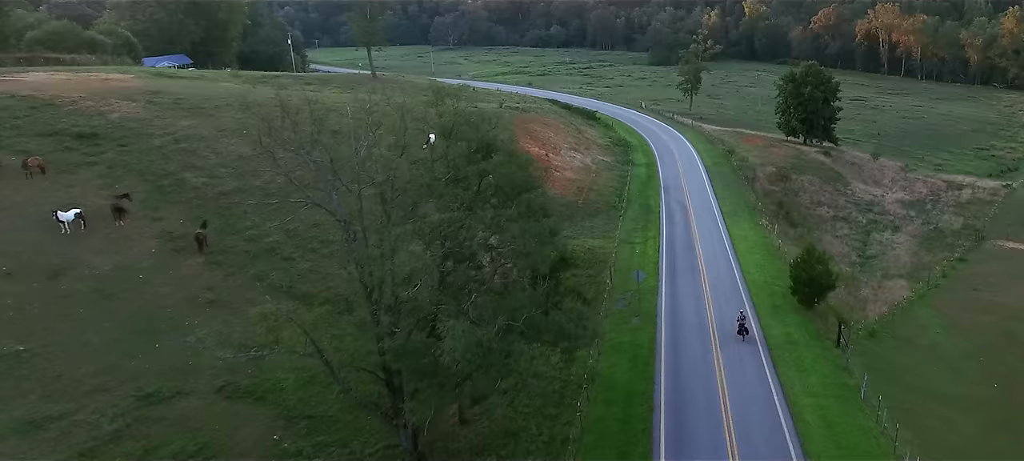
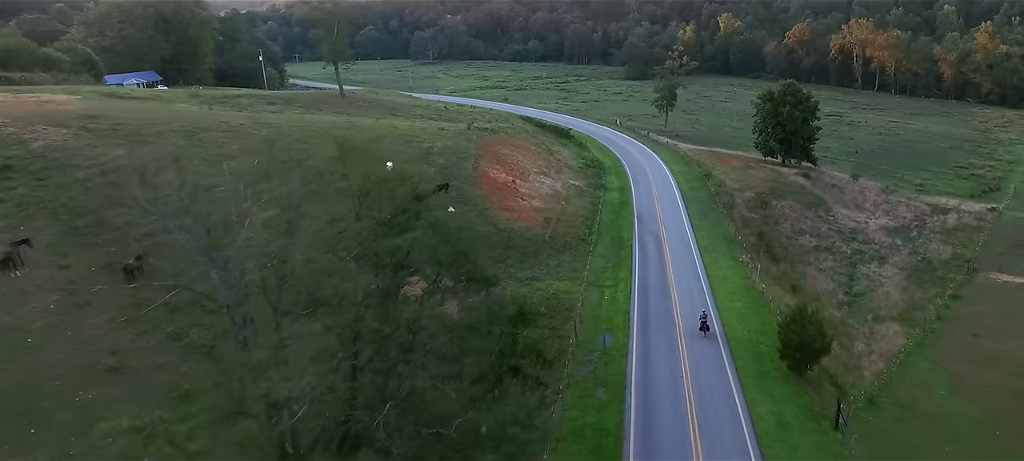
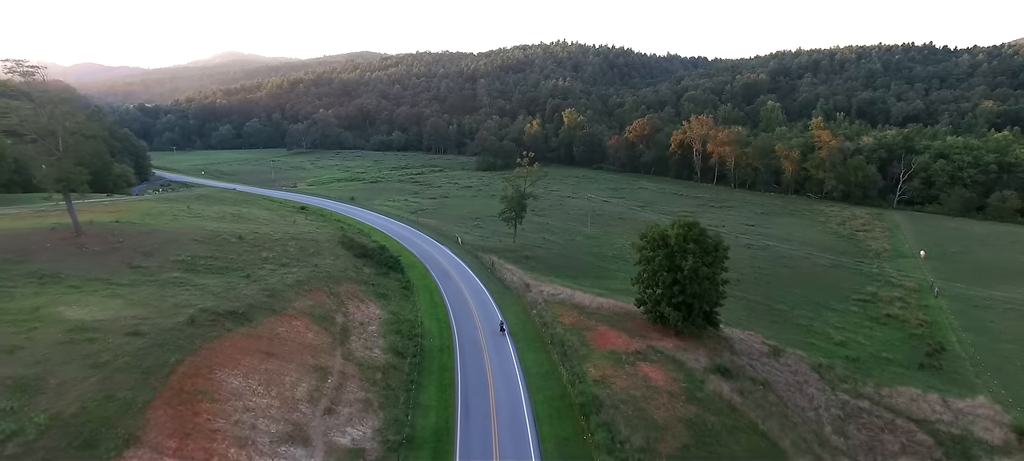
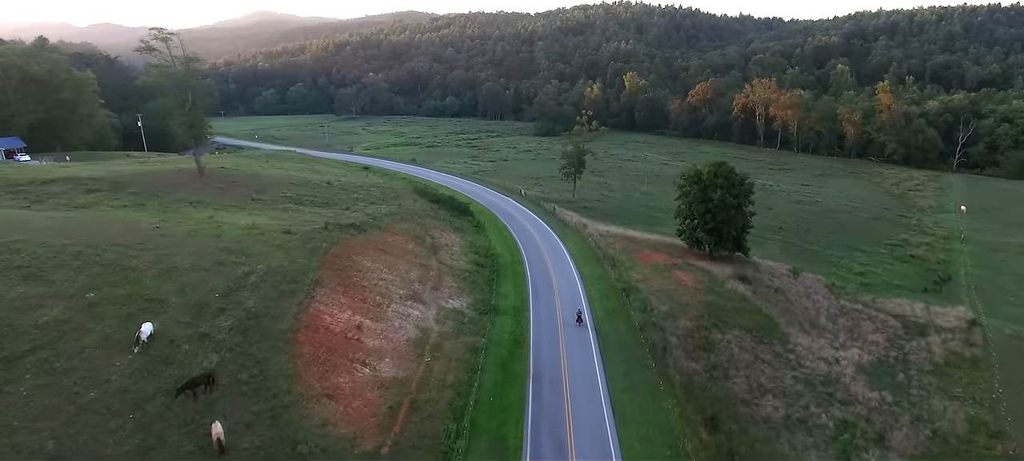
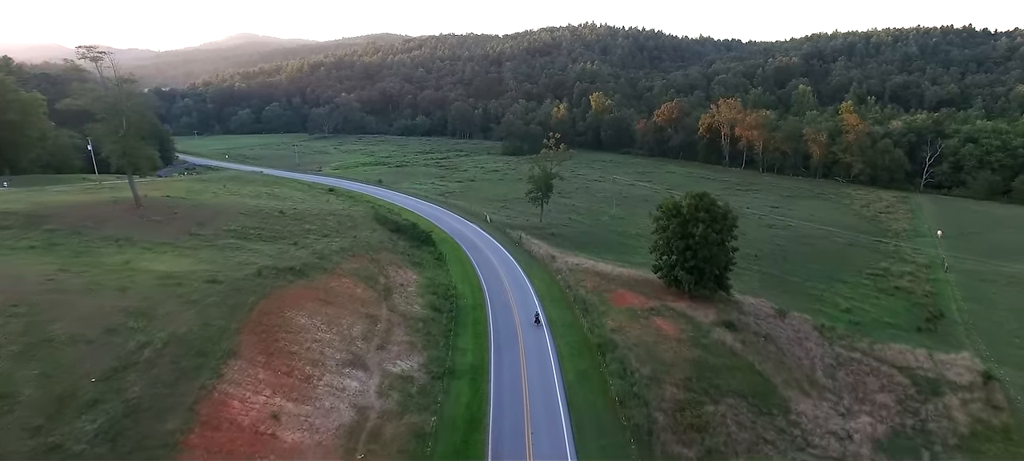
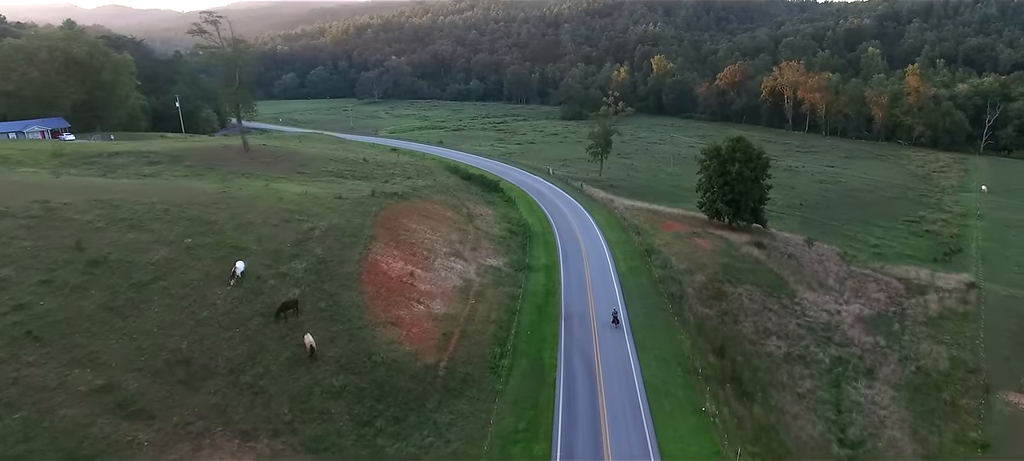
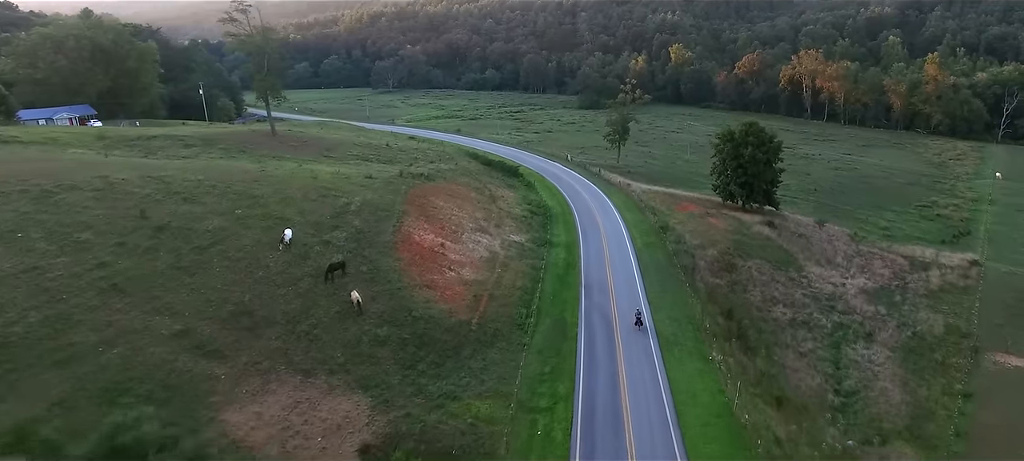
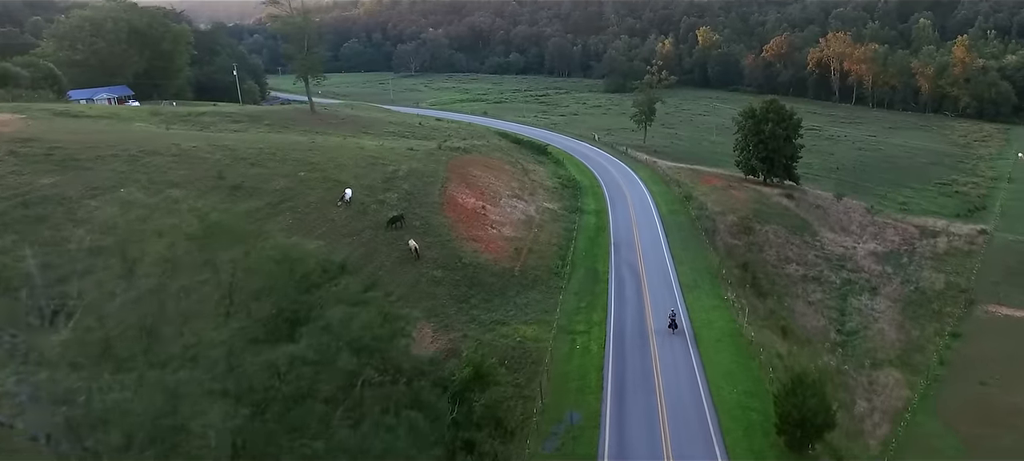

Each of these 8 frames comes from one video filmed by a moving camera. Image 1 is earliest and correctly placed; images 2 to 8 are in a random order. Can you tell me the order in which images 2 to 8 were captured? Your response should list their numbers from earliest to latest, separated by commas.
2, 8, 7, 6, 4, 5, 3
